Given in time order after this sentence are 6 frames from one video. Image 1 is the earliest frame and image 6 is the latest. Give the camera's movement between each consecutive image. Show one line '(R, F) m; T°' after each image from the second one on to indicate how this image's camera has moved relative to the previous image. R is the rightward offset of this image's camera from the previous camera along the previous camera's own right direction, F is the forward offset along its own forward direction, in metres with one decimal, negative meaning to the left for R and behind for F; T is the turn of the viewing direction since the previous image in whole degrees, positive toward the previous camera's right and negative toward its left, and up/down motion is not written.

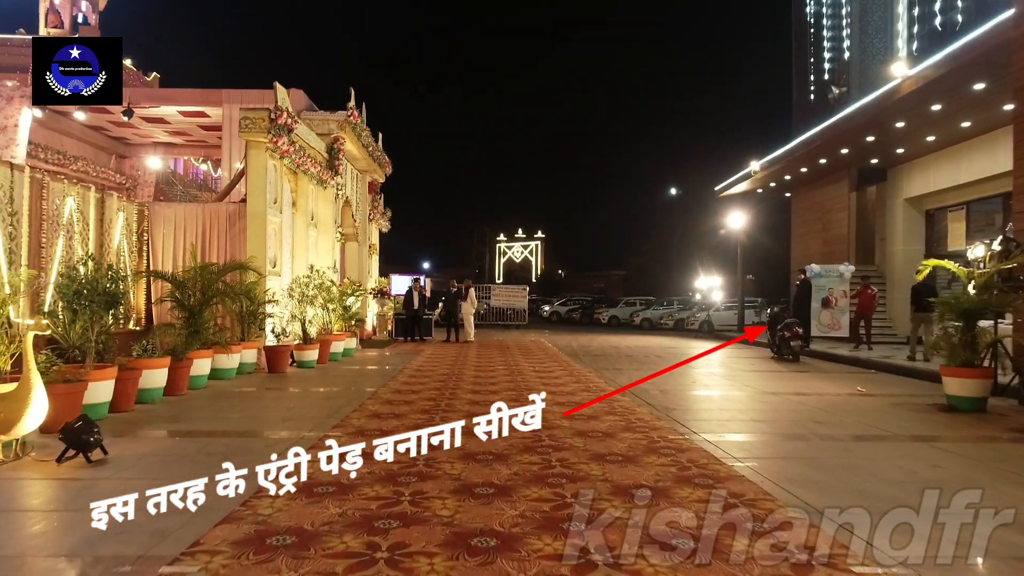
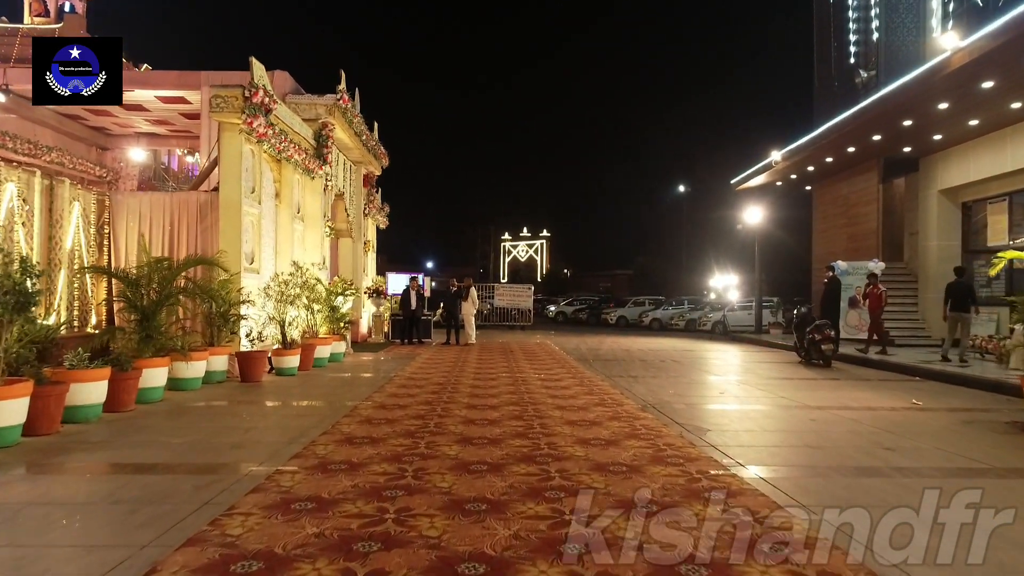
(0.0, +0.5) m; 0°
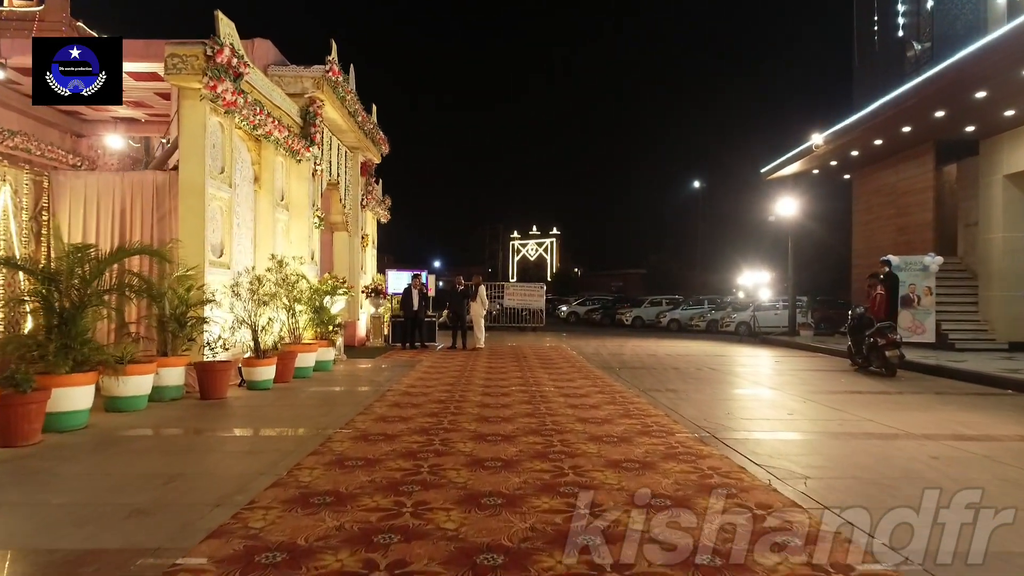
(-0.1, +0.7) m; -1°
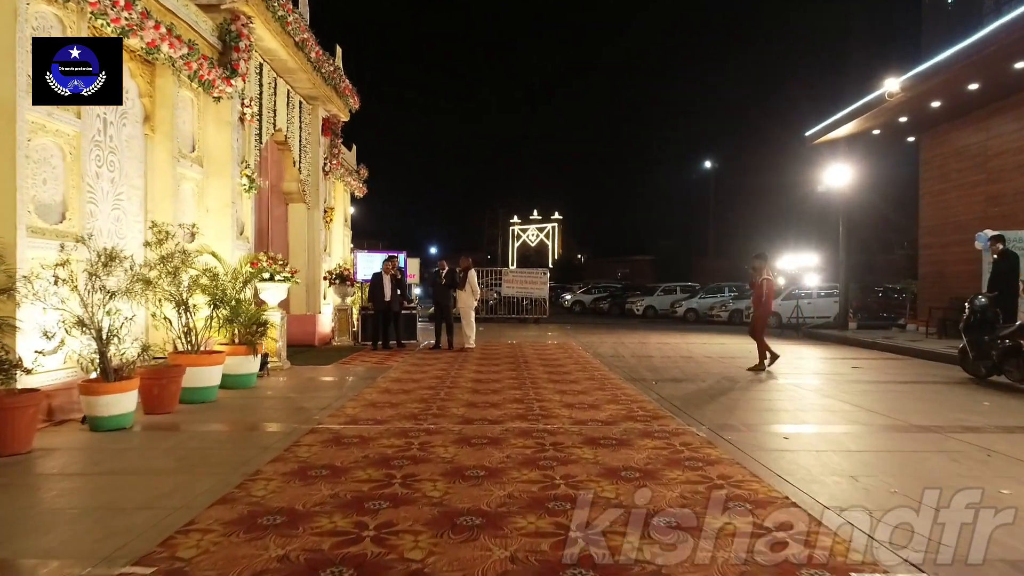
(+0.1, +1.7) m; 0°
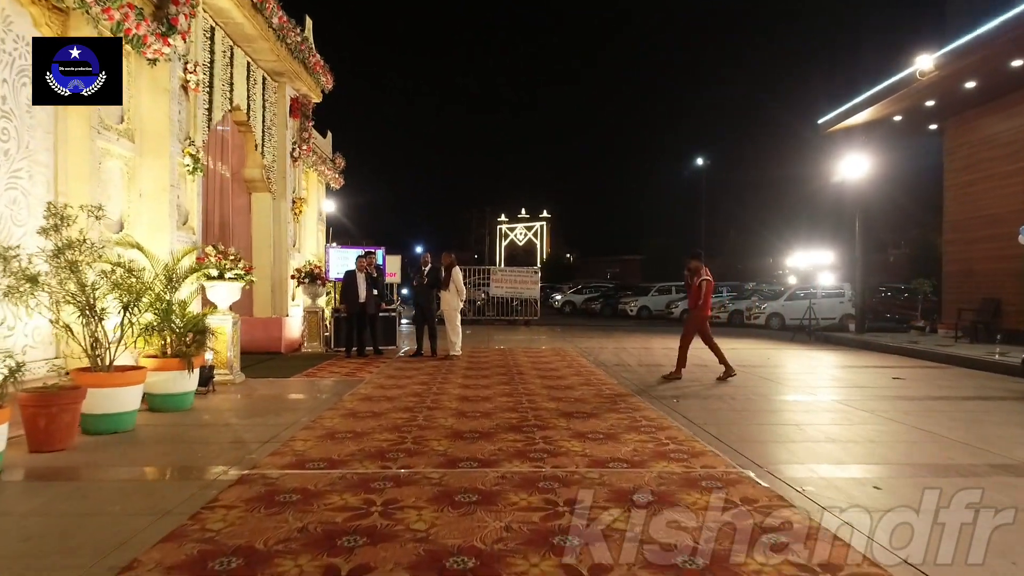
(0.0, -1.4) m; 0°
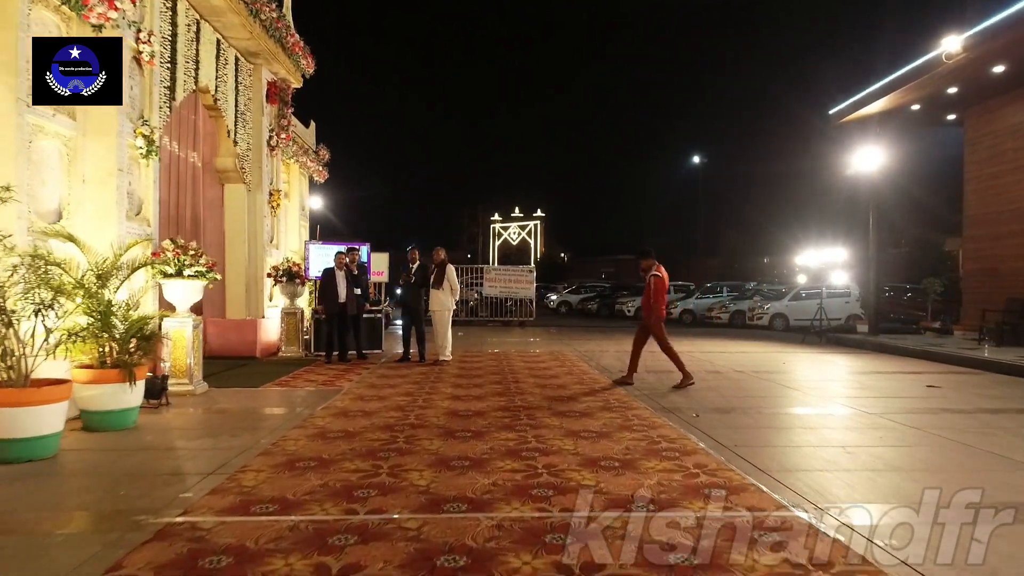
(0.0, +1.0) m; +1°
